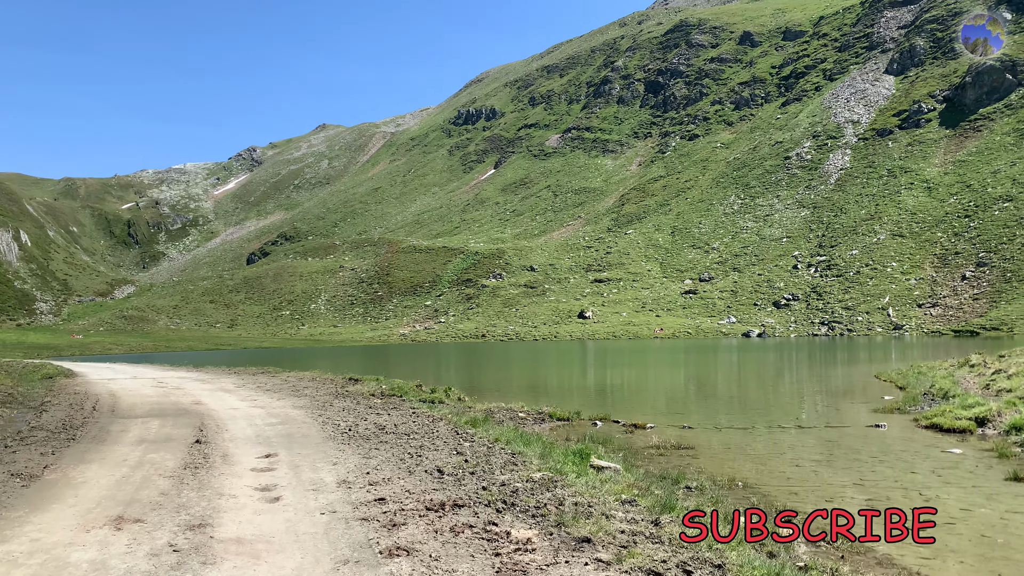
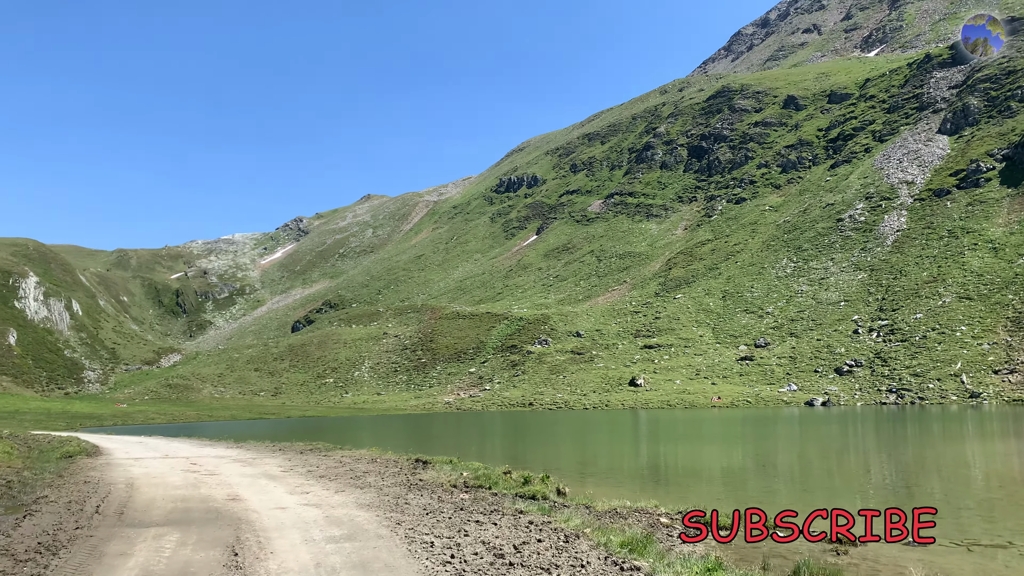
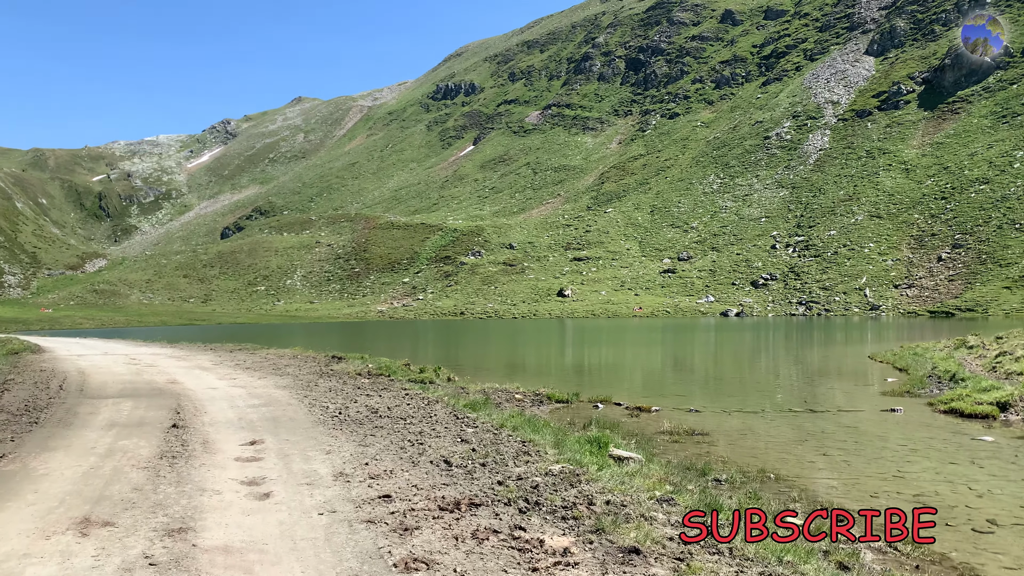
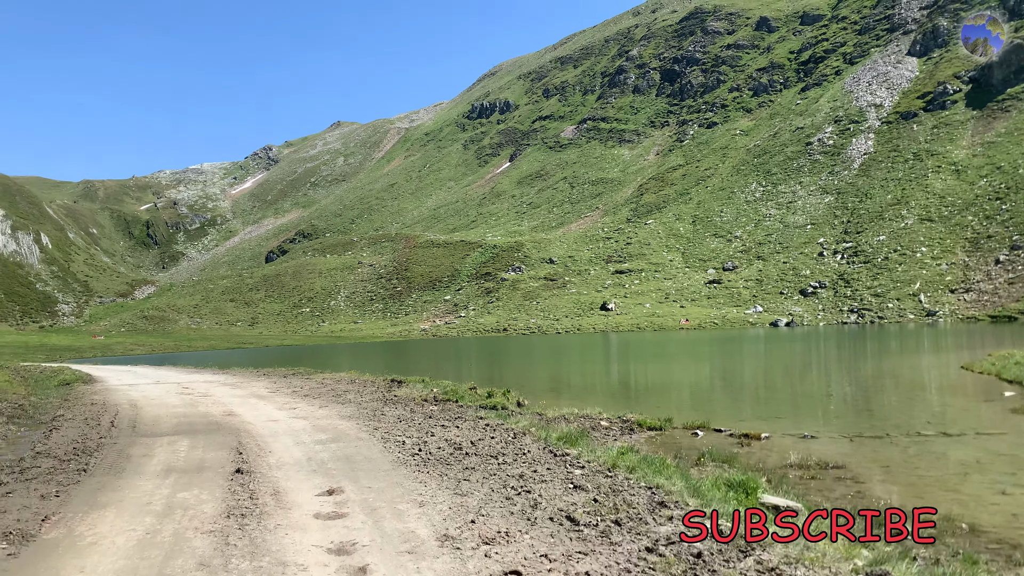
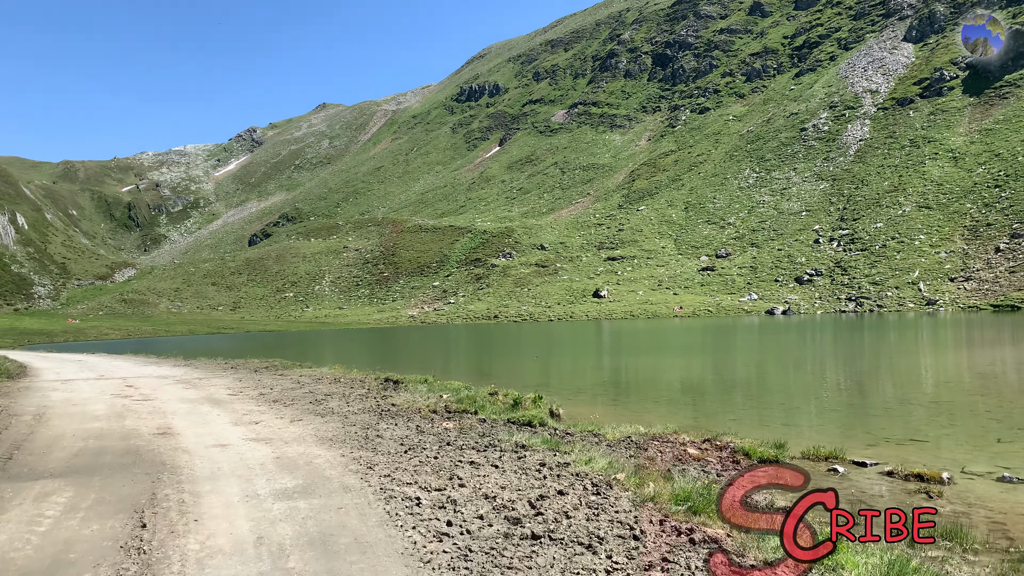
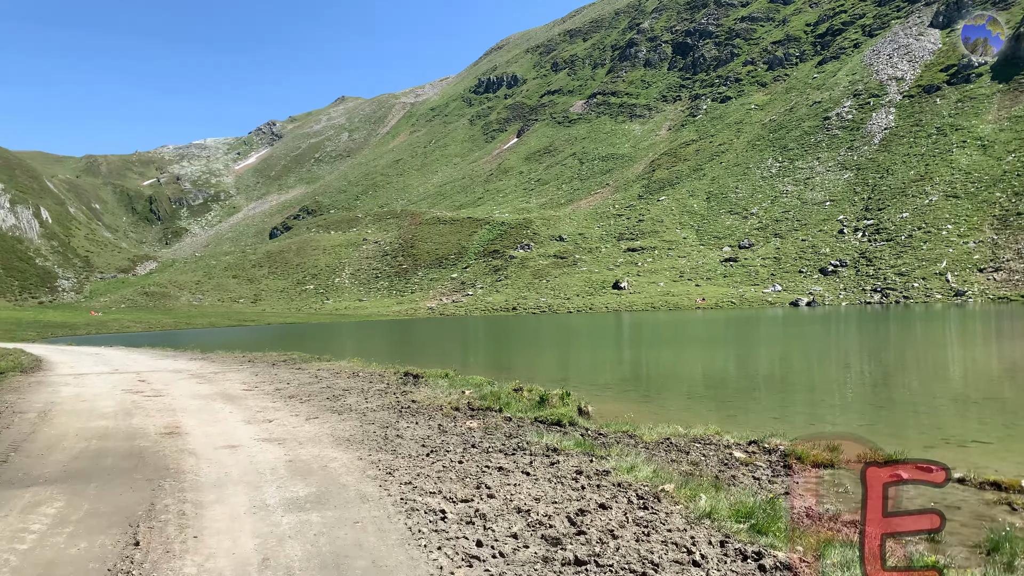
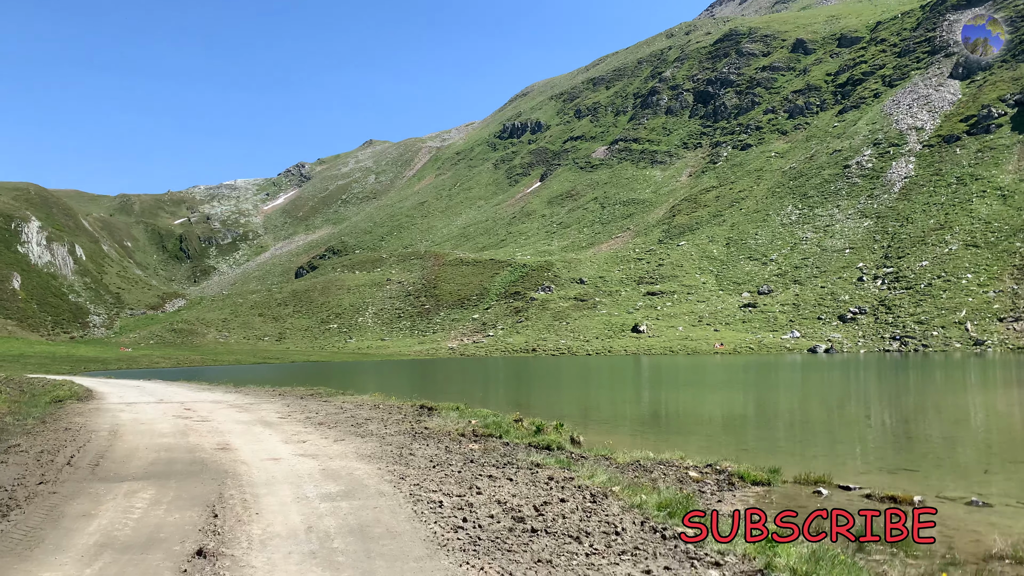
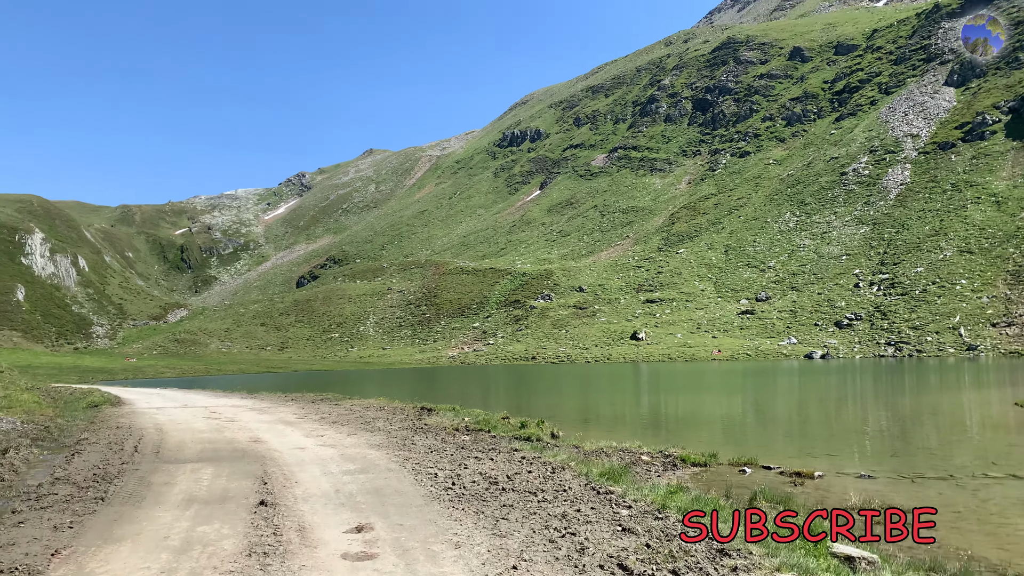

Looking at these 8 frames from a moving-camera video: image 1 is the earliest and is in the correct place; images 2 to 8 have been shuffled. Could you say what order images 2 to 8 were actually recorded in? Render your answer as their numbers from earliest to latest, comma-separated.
3, 4, 8, 2, 7, 5, 6
